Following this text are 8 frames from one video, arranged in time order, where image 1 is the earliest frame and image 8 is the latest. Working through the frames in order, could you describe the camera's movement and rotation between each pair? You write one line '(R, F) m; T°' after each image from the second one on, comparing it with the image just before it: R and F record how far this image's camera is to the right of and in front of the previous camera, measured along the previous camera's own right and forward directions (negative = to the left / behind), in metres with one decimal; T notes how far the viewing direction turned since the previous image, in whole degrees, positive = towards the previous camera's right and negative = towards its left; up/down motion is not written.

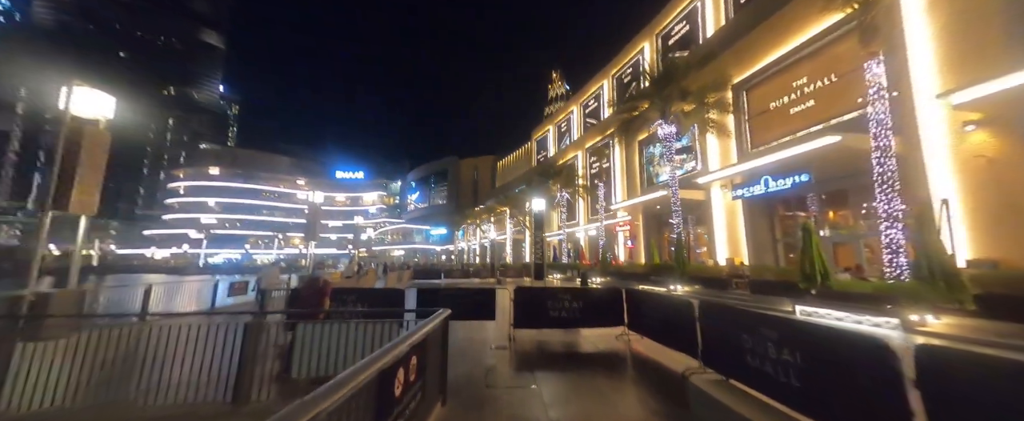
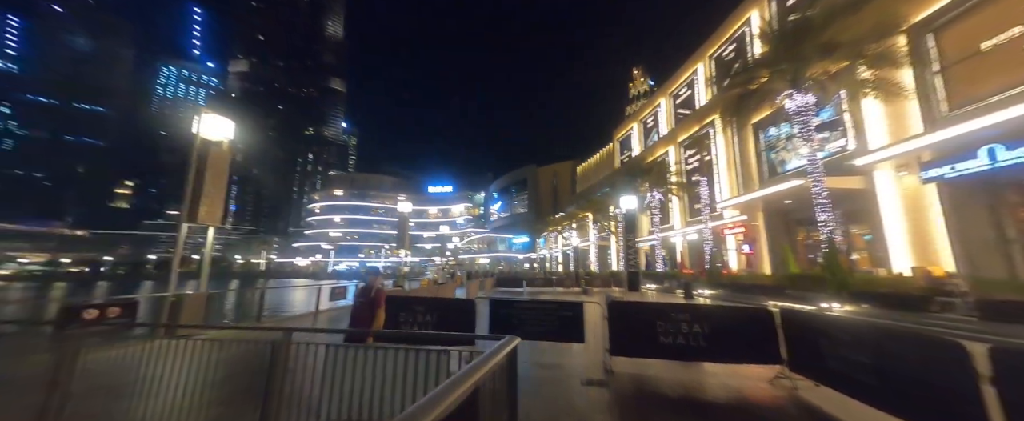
(-0.2, +1.7) m; -14°
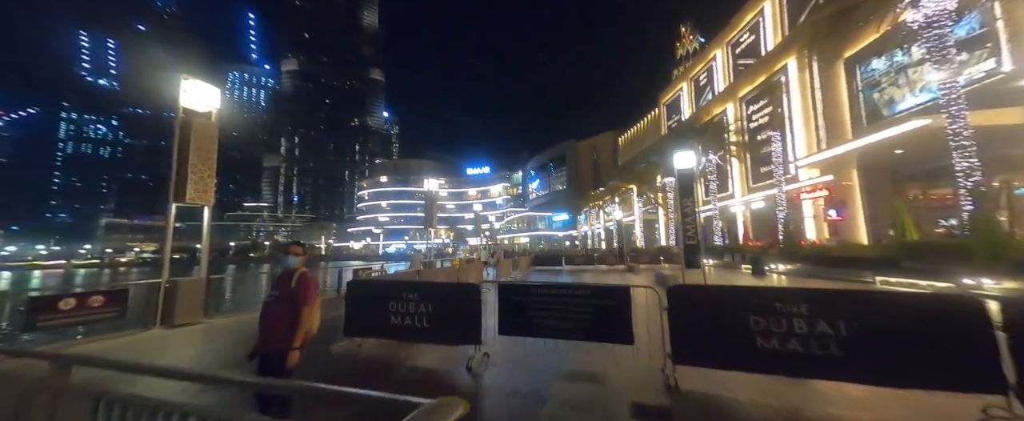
(+0.5, +2.2) m; -7°
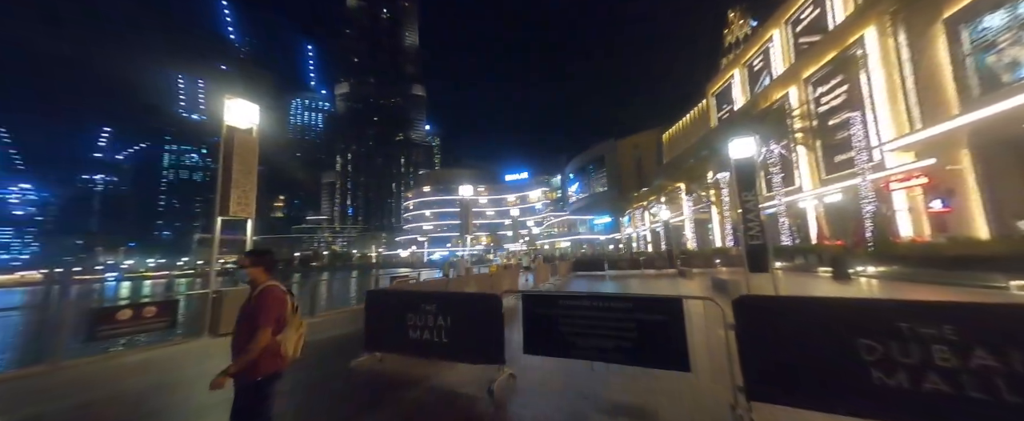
(+0.3, +0.8) m; -7°
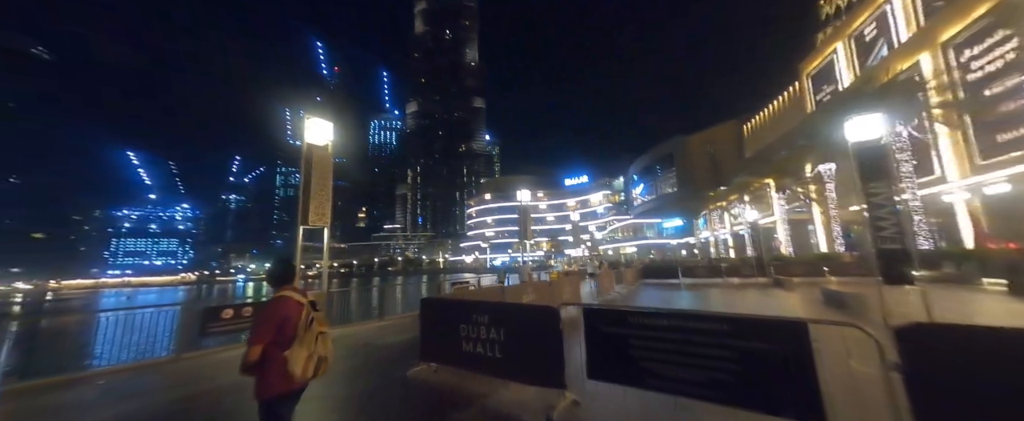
(0.0, +0.6) m; -11°
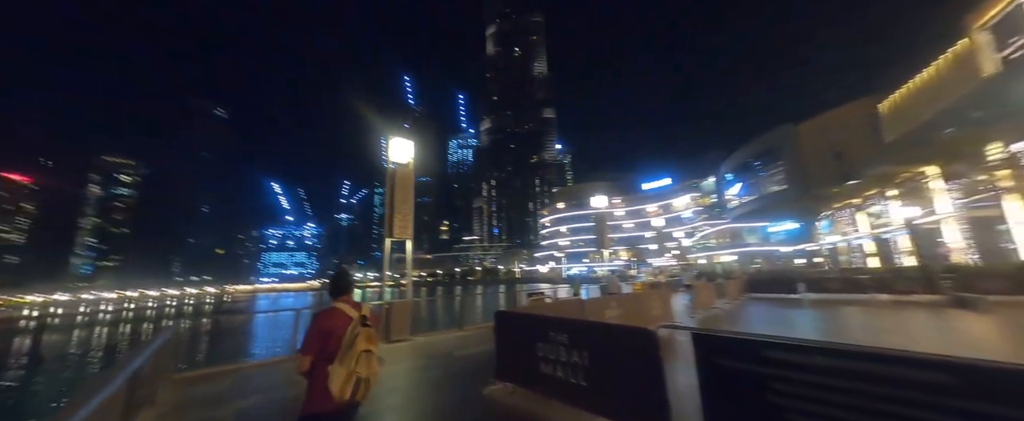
(-0.1, +0.6) m; -13°
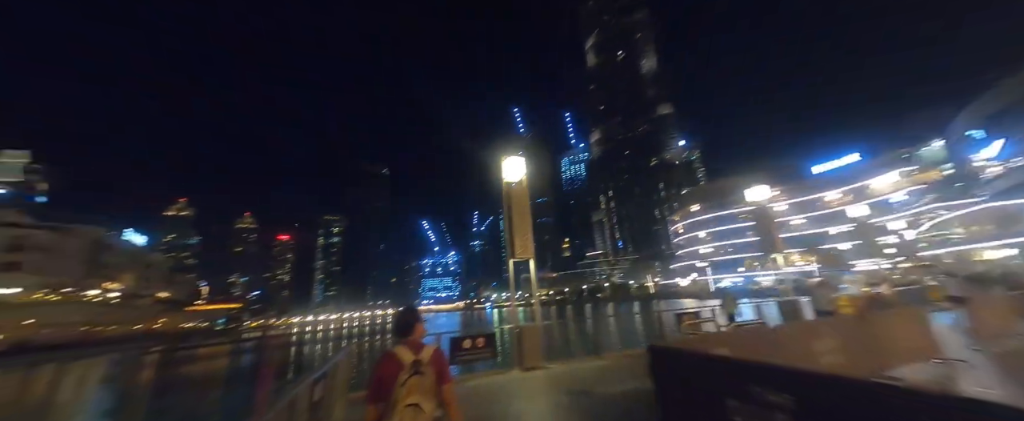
(-0.3, +1.1) m; -20°
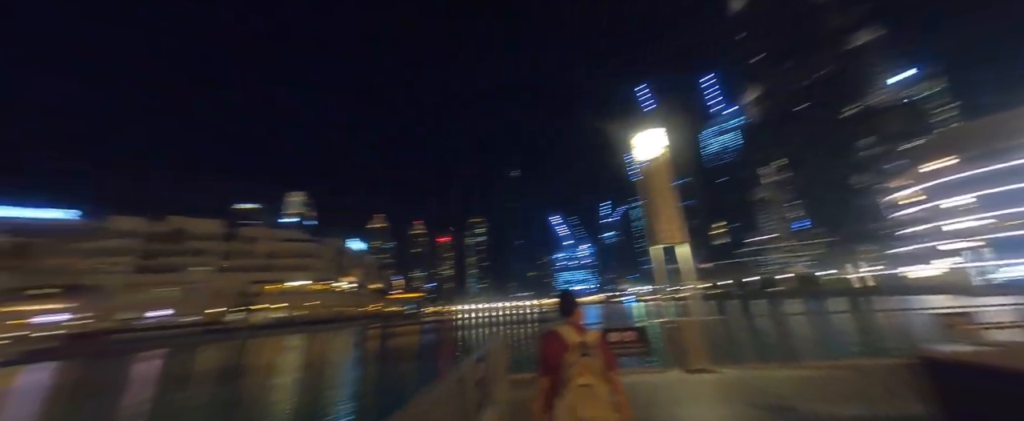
(-0.2, +0.5) m; -23°
